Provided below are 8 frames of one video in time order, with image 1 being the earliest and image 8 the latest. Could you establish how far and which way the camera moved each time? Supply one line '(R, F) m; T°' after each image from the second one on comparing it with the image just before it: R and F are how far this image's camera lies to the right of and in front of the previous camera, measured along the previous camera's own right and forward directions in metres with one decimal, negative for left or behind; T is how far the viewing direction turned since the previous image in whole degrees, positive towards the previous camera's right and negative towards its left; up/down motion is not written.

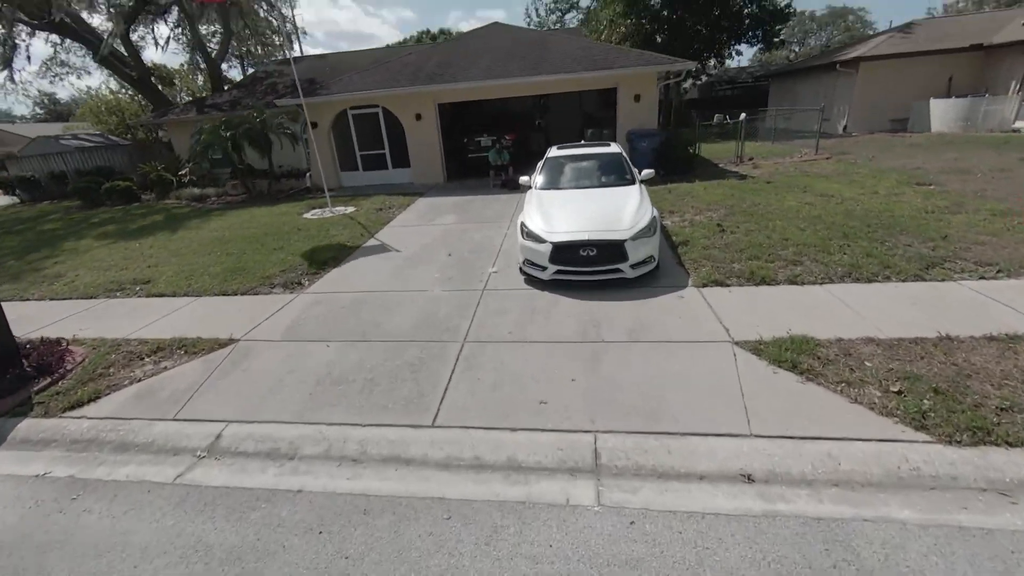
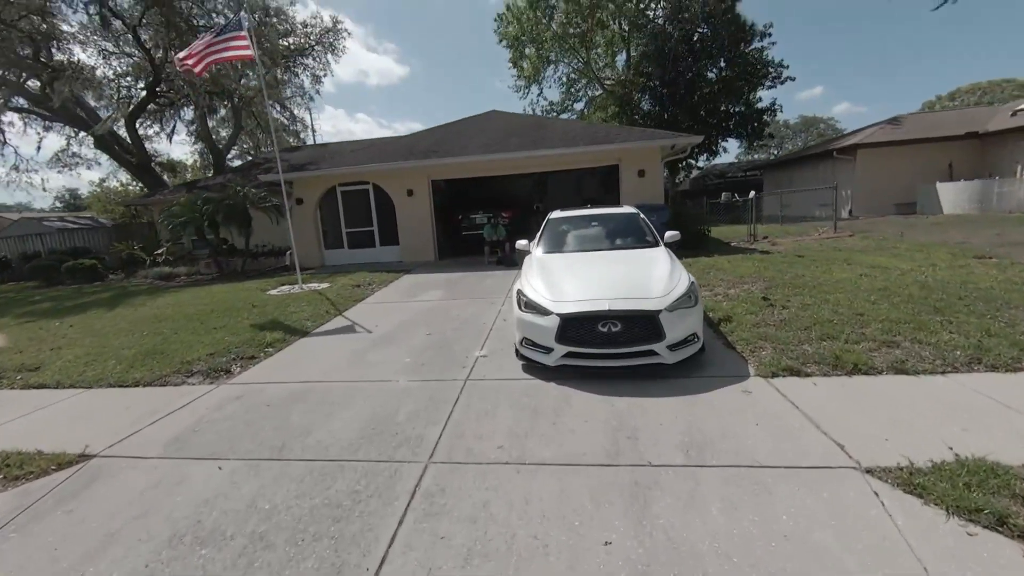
(+0.1, +1.7) m; 0°
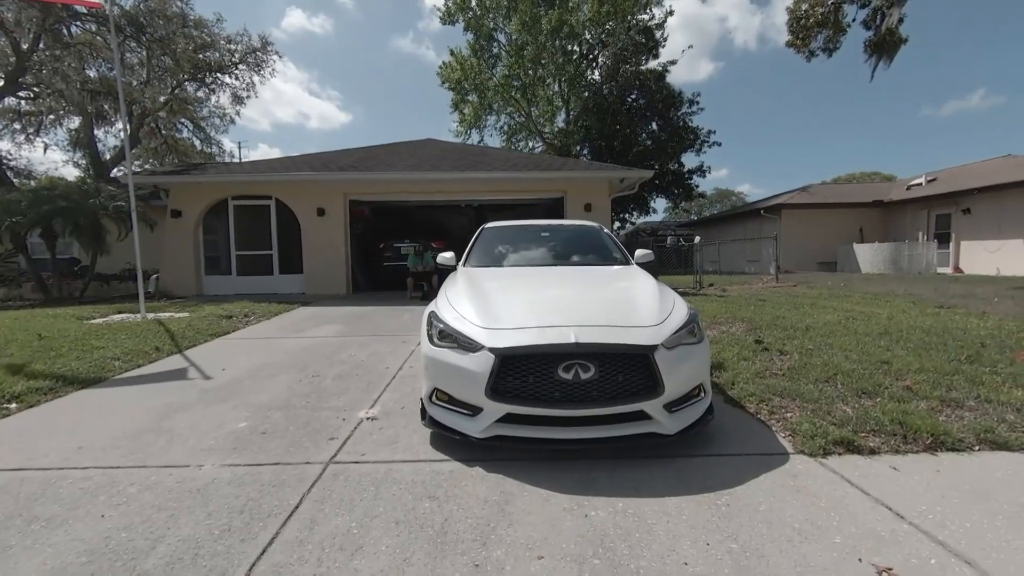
(+0.2, +1.9) m; +9°
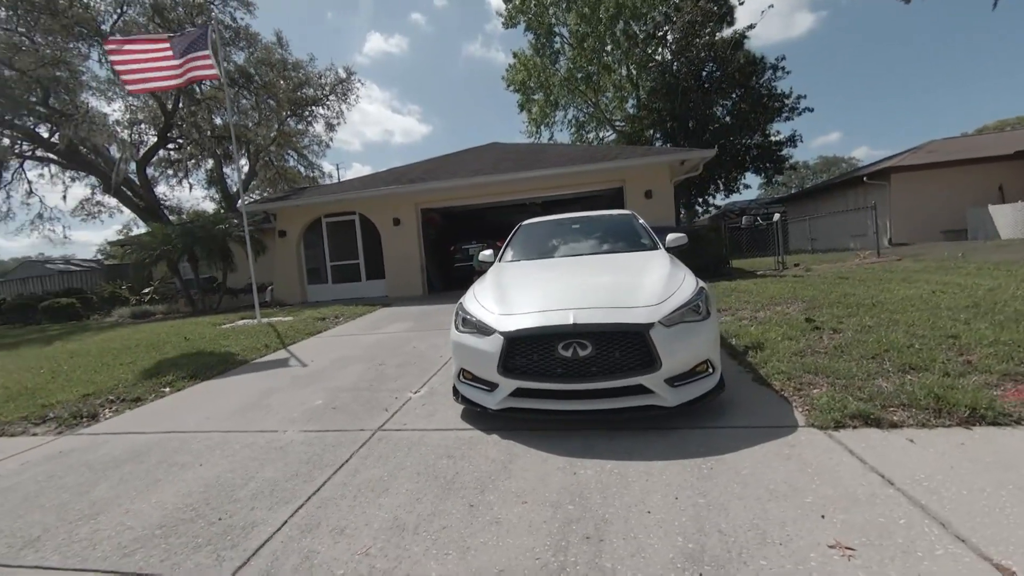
(+0.6, -0.3) m; -11°
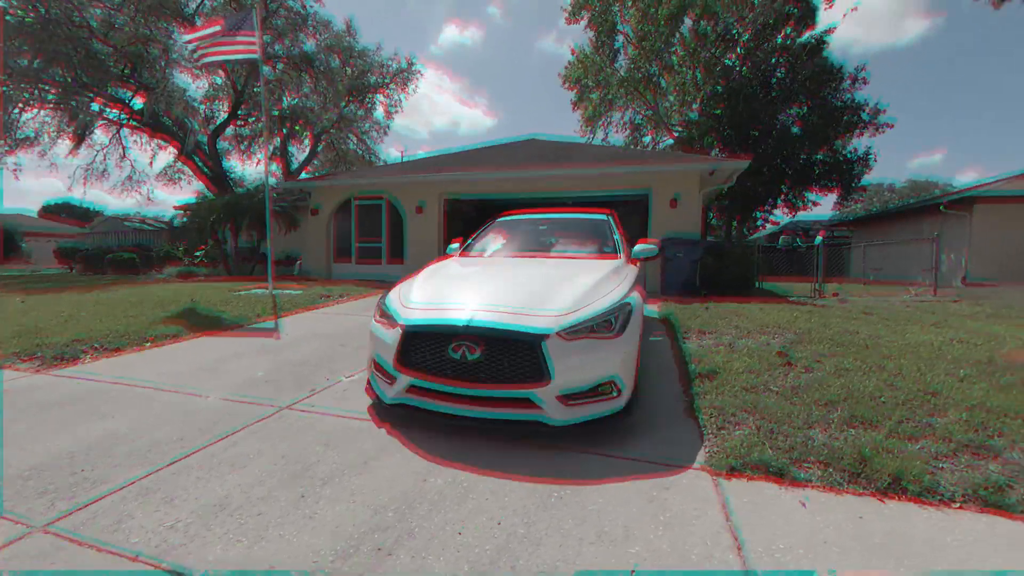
(+1.0, +0.2) m; -6°
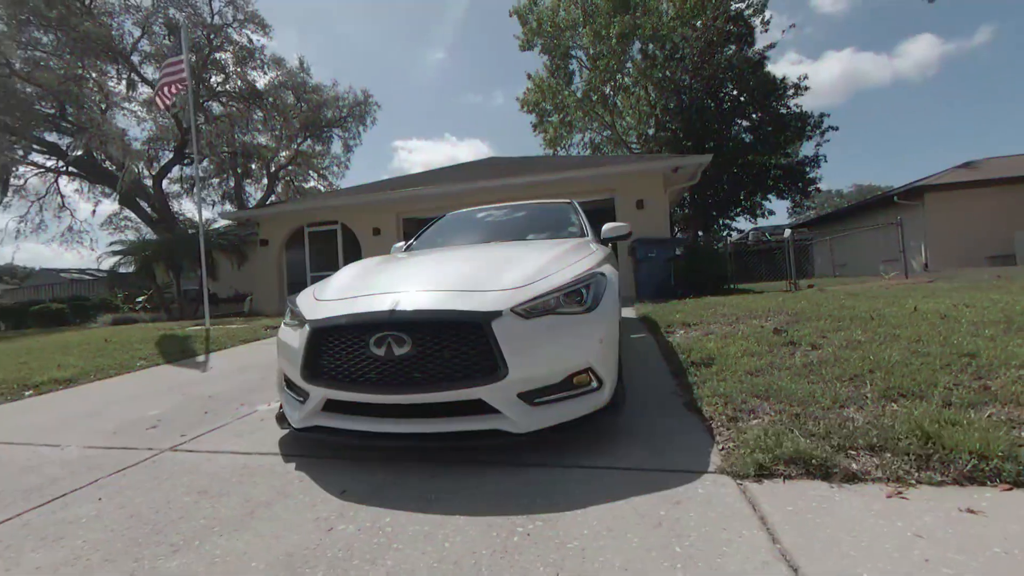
(+0.2, +0.7) m; +3°
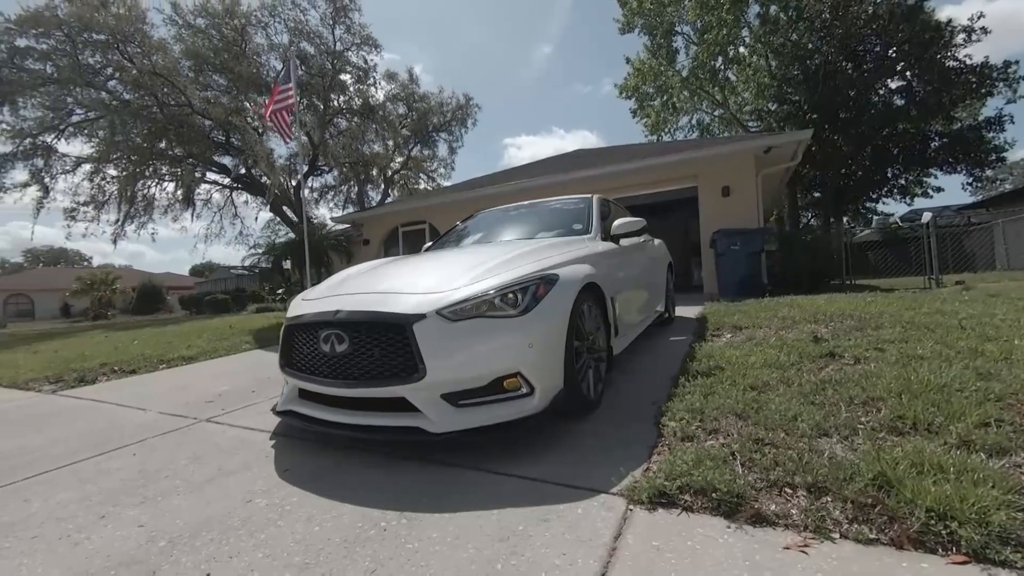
(+0.9, +0.1) m; -14°
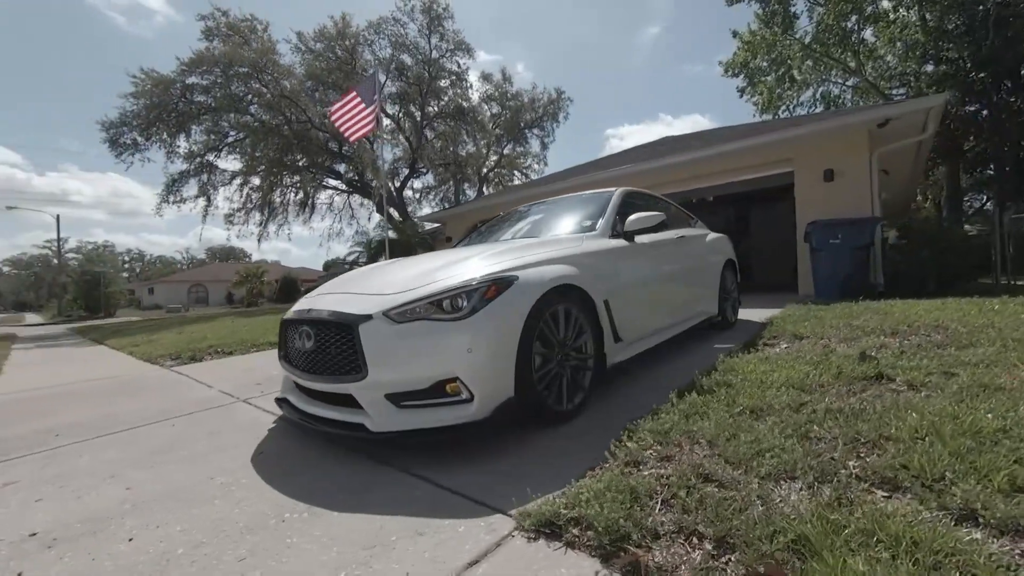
(+0.8, +0.2) m; -13°
